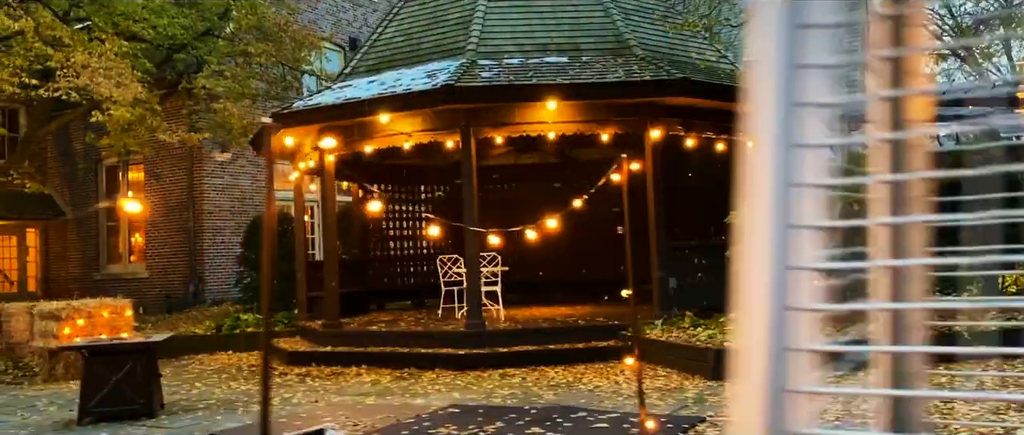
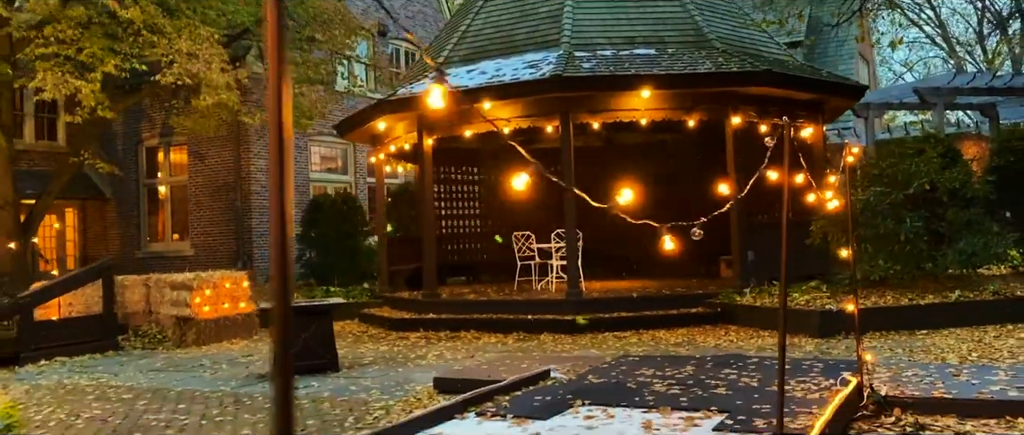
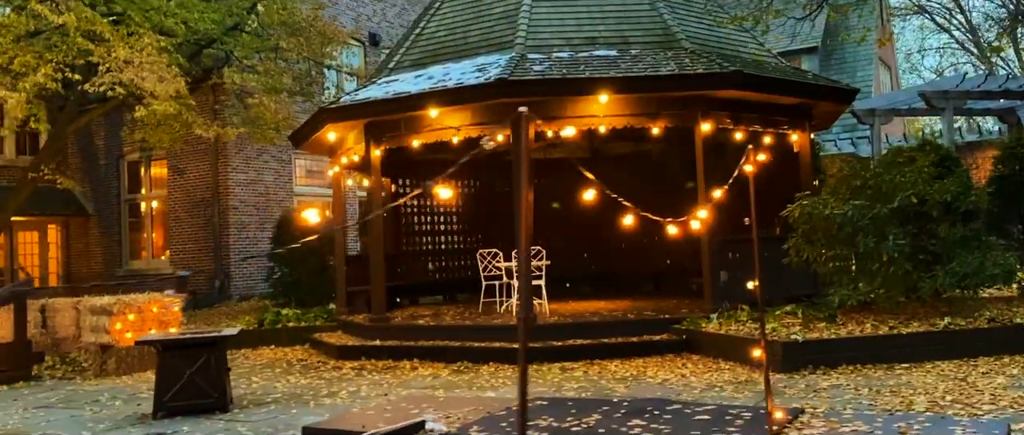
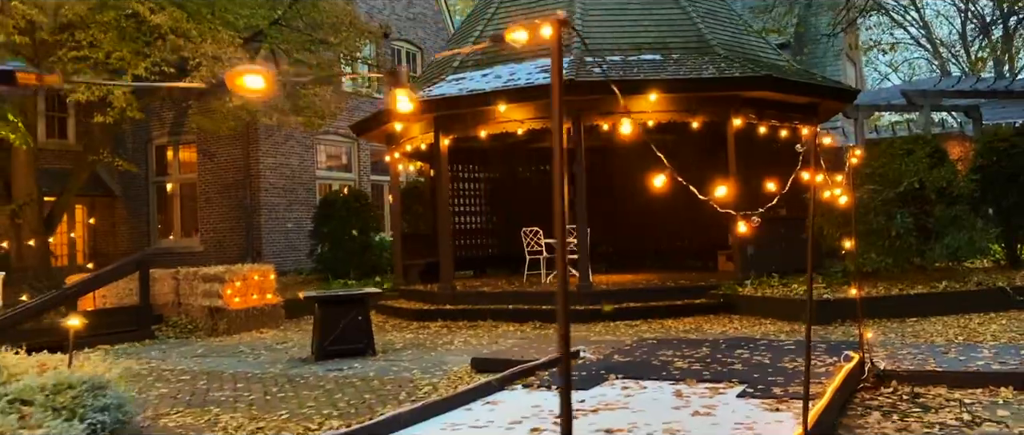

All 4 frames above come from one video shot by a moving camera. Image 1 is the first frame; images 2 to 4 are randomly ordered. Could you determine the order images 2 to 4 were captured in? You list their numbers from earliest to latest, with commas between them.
3, 2, 4
